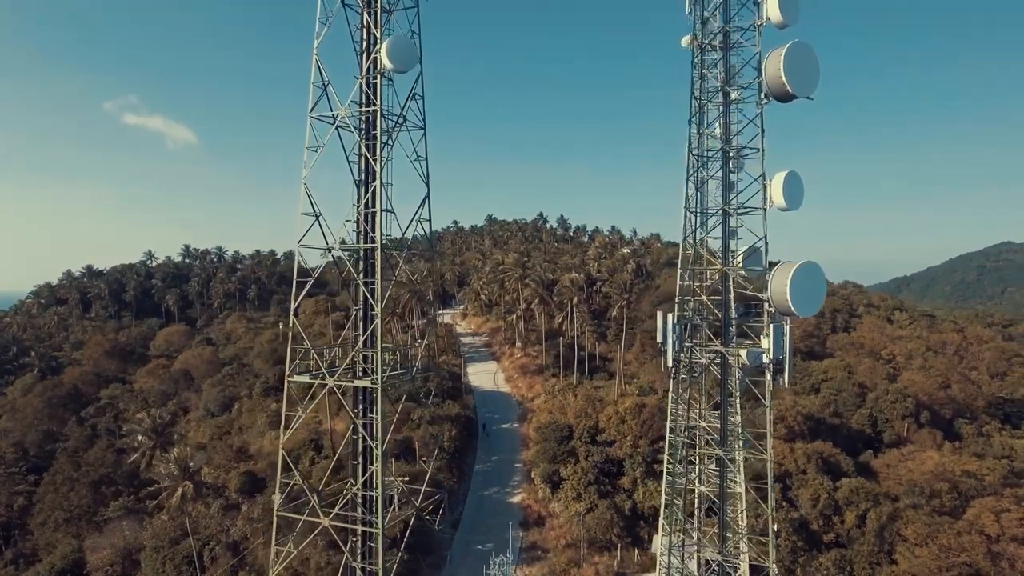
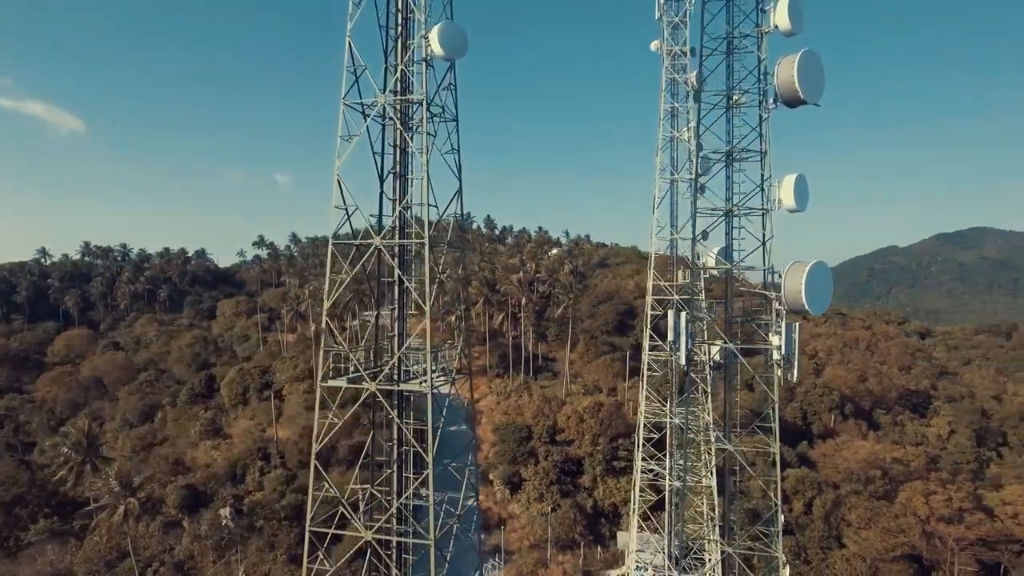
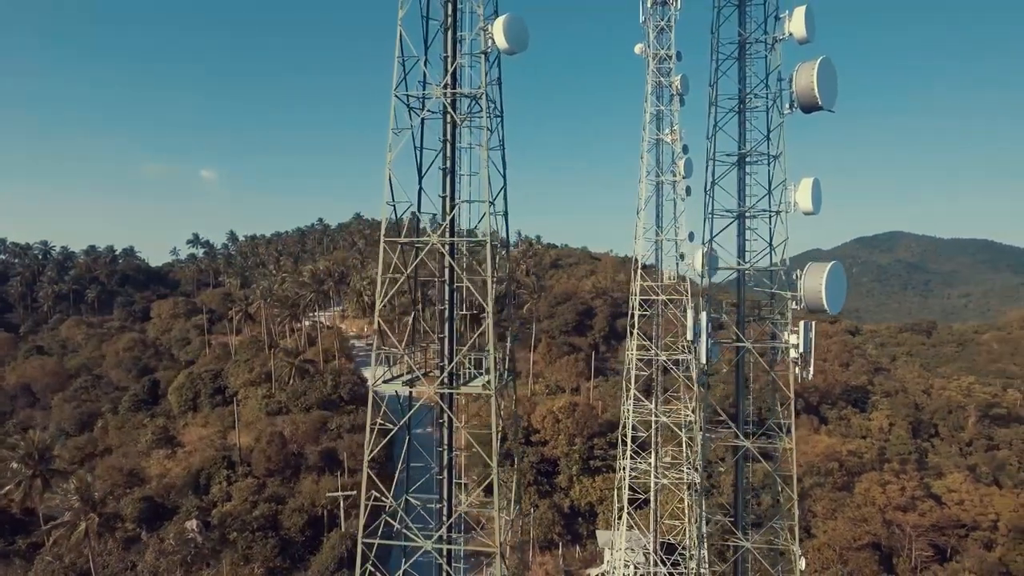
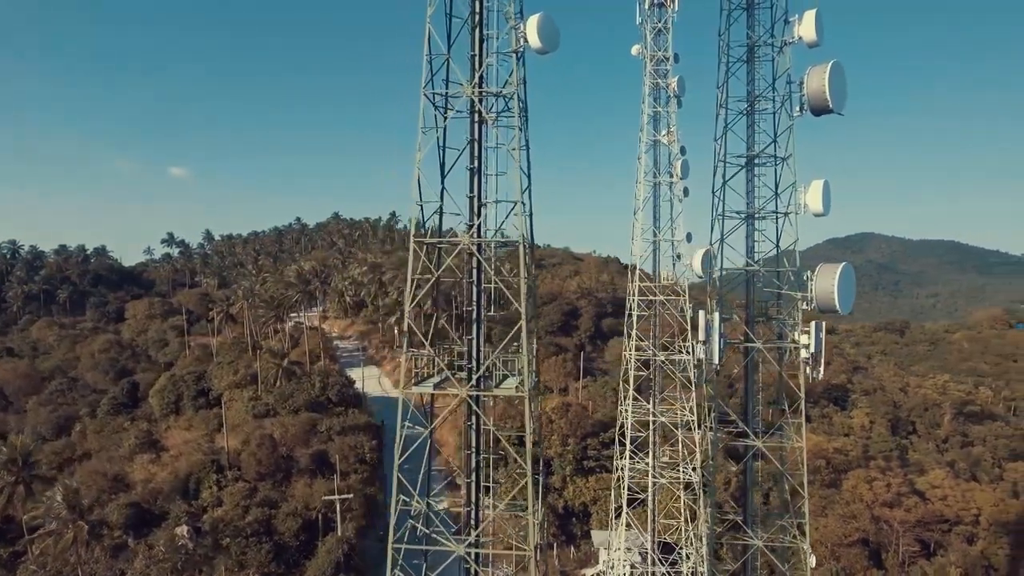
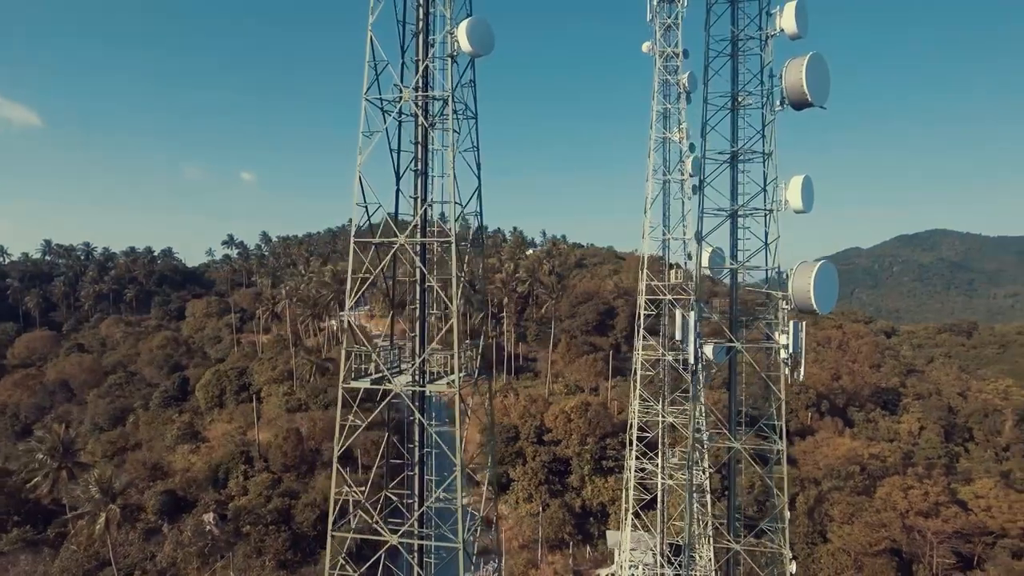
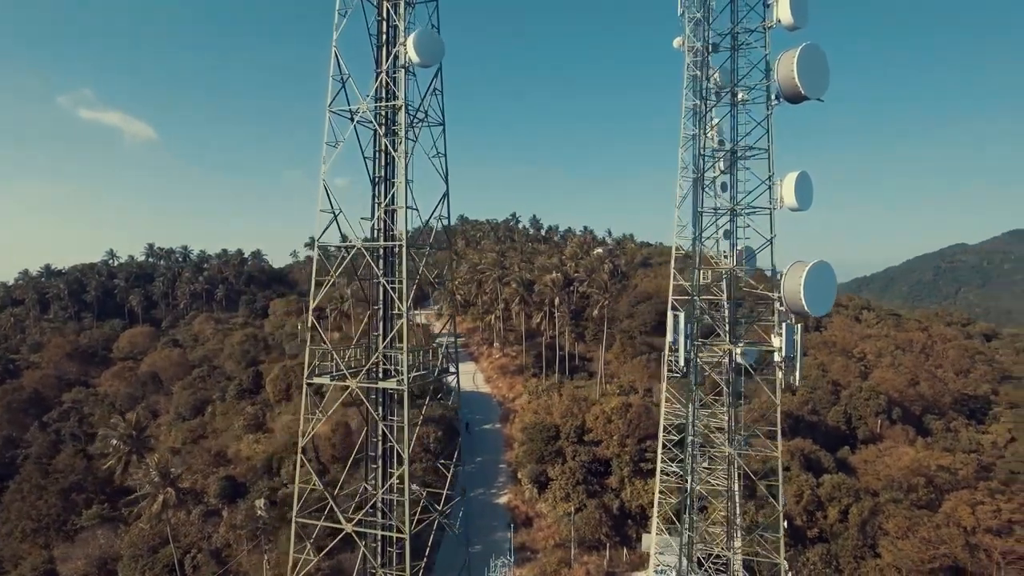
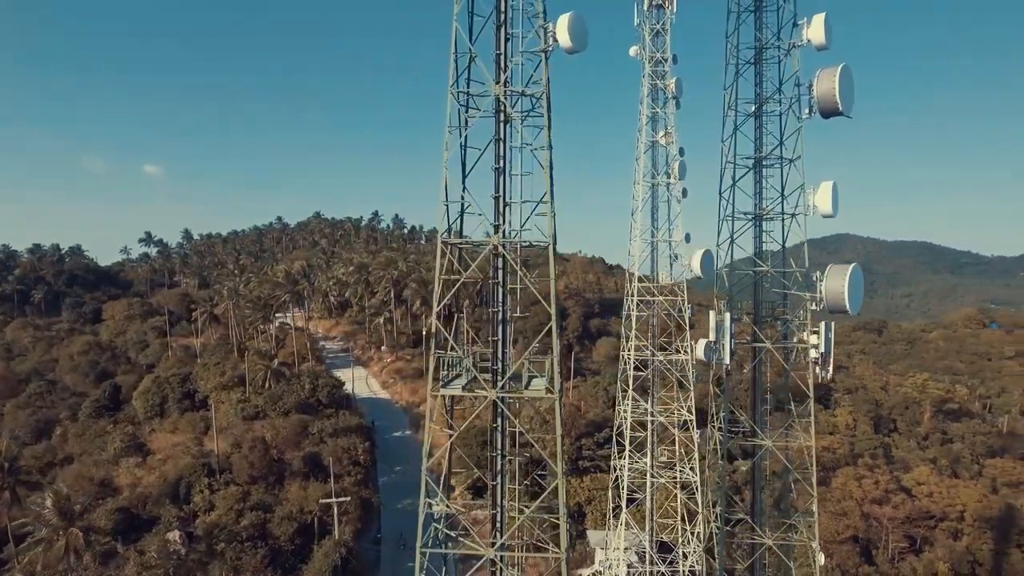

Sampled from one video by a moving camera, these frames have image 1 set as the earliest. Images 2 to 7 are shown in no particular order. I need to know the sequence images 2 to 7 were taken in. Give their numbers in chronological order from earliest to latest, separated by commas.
6, 2, 5, 3, 4, 7
